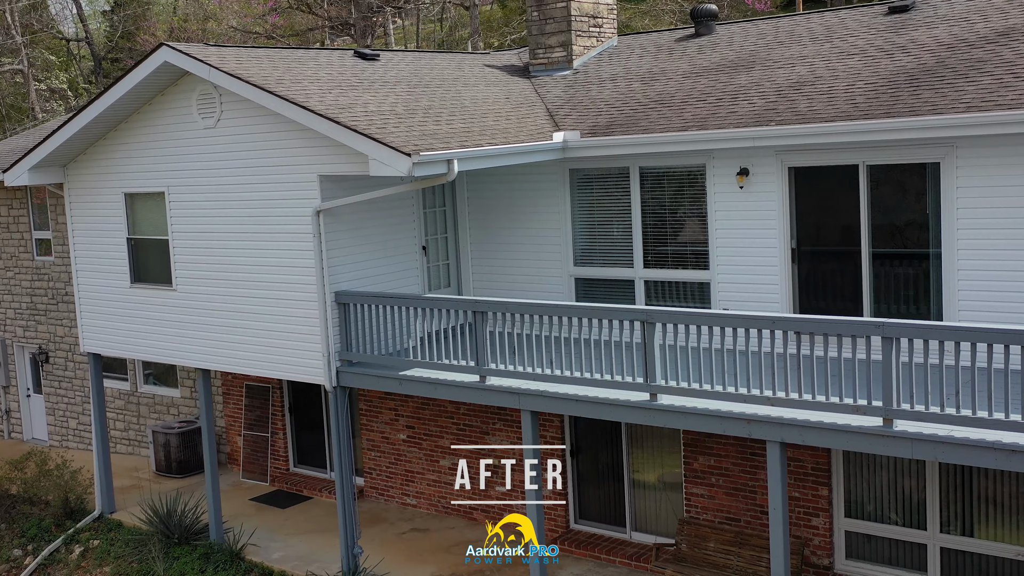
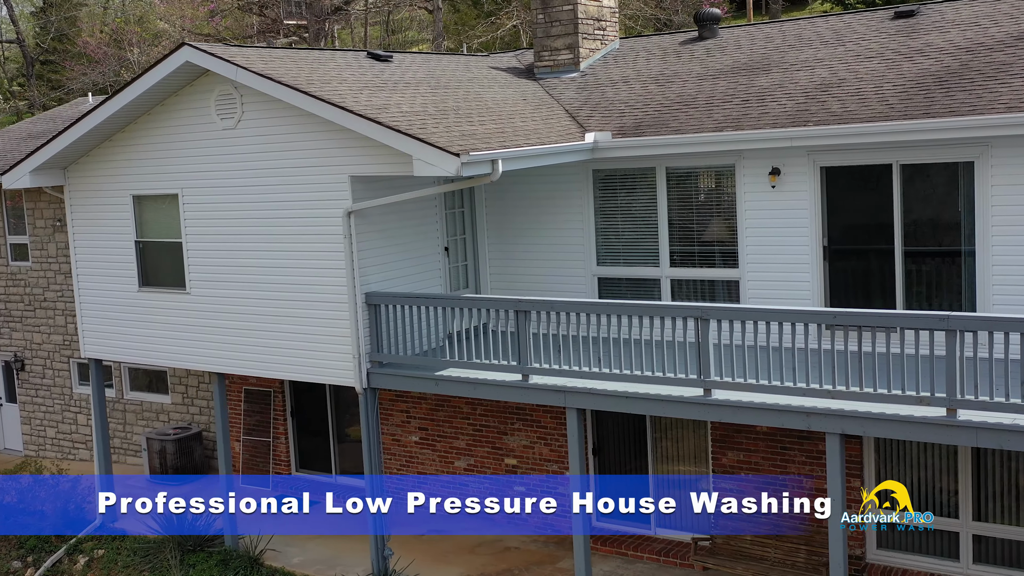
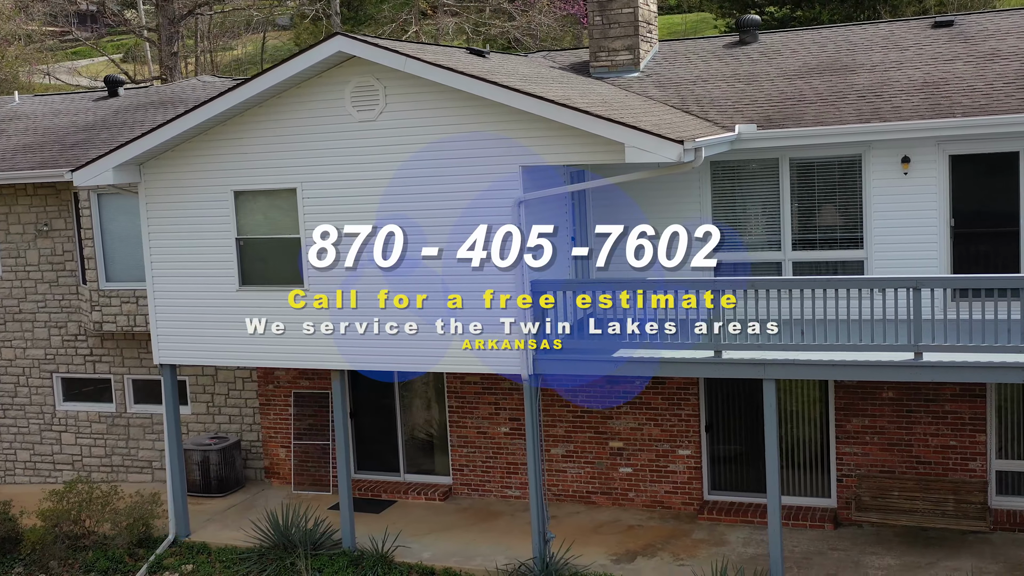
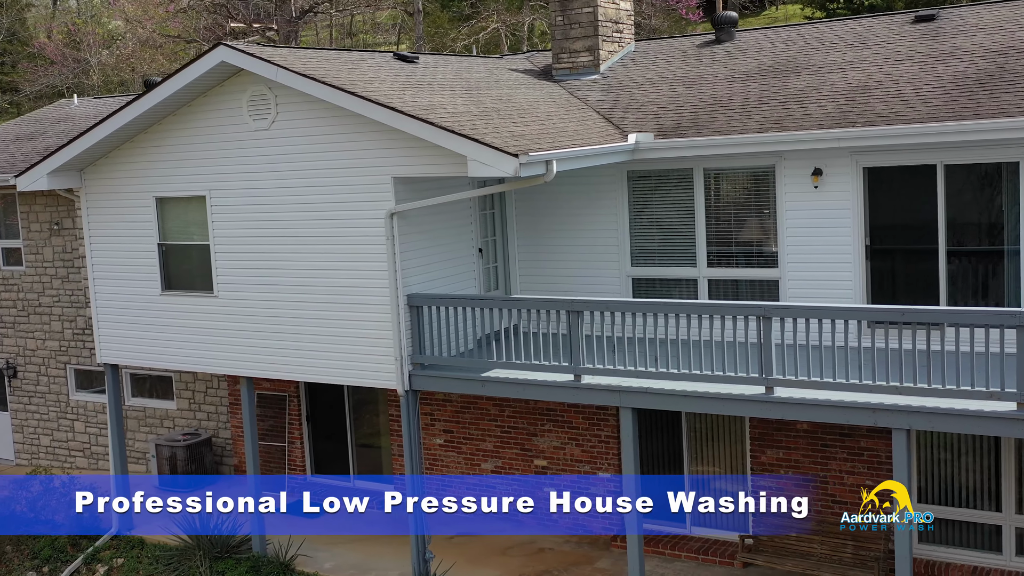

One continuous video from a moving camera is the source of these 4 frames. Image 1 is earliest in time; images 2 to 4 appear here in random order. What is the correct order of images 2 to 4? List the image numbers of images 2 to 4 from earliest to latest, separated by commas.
2, 4, 3
